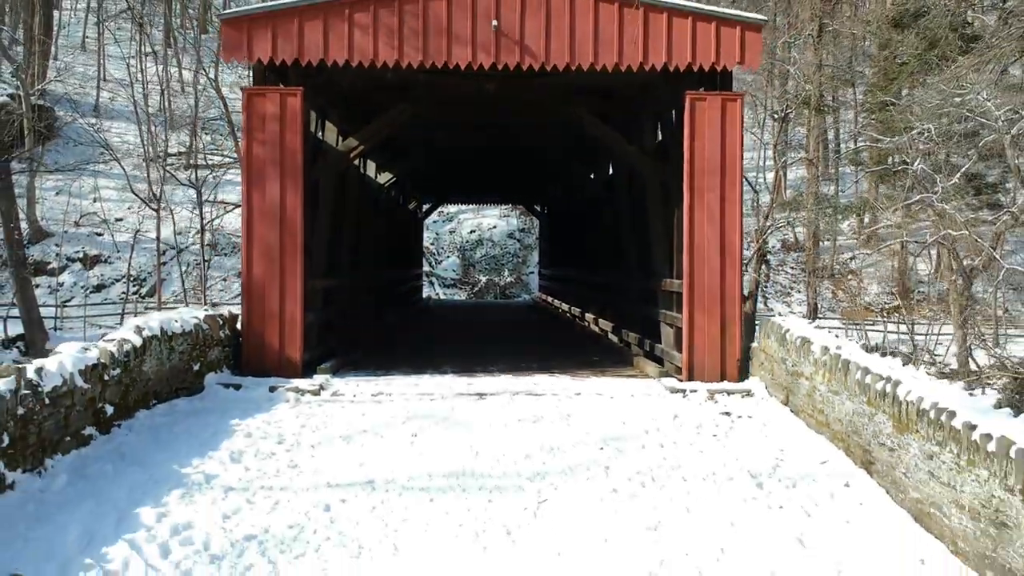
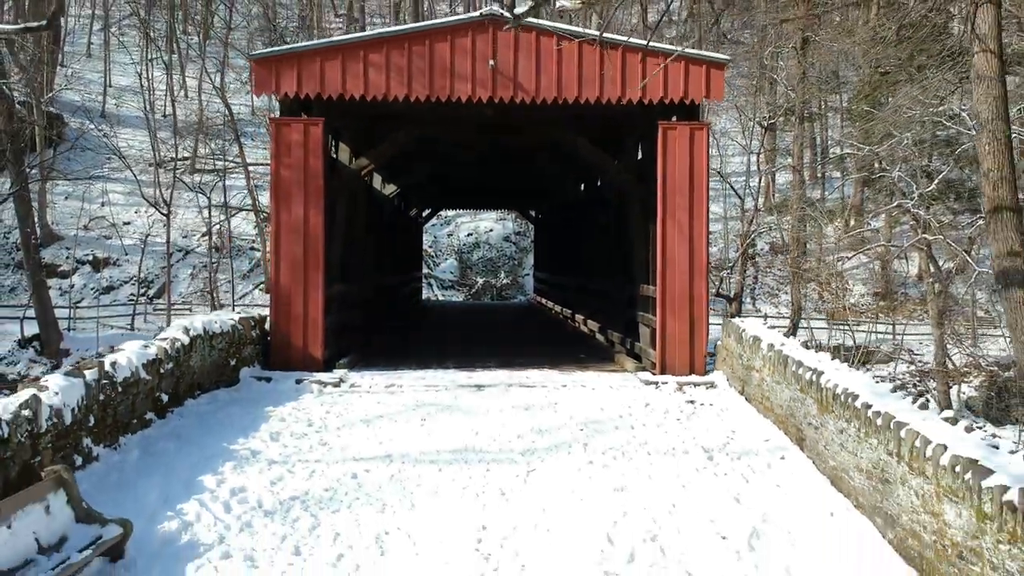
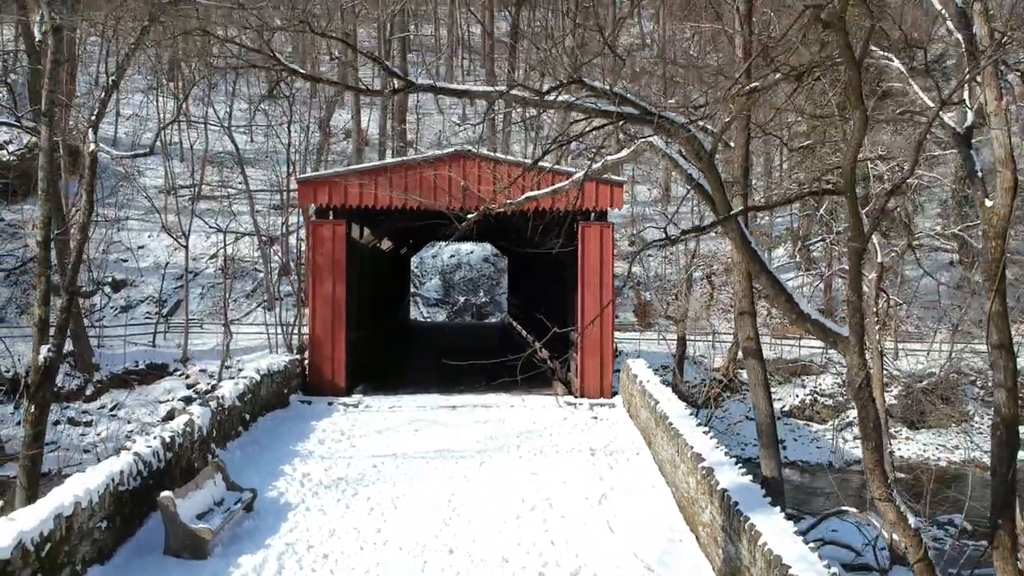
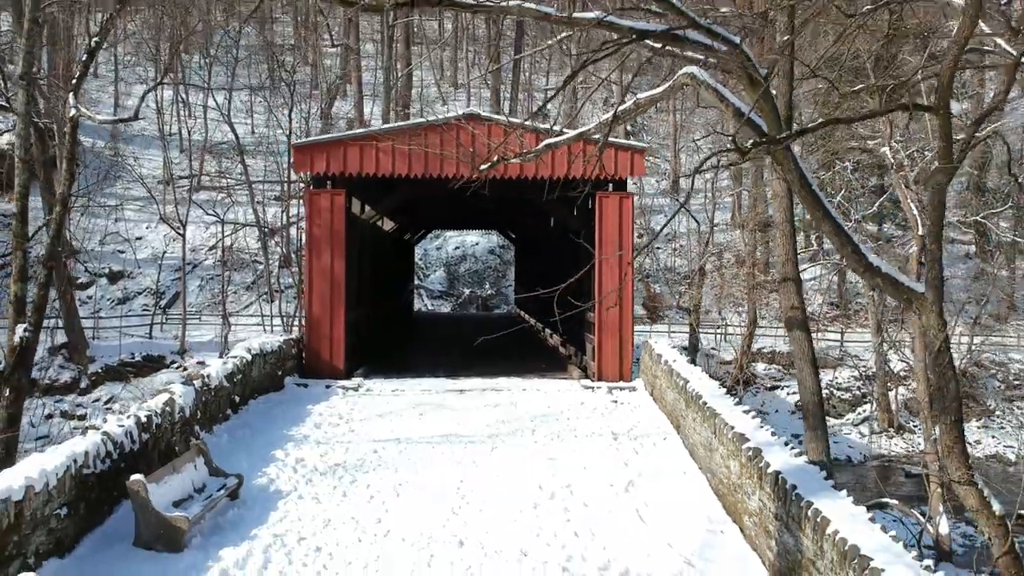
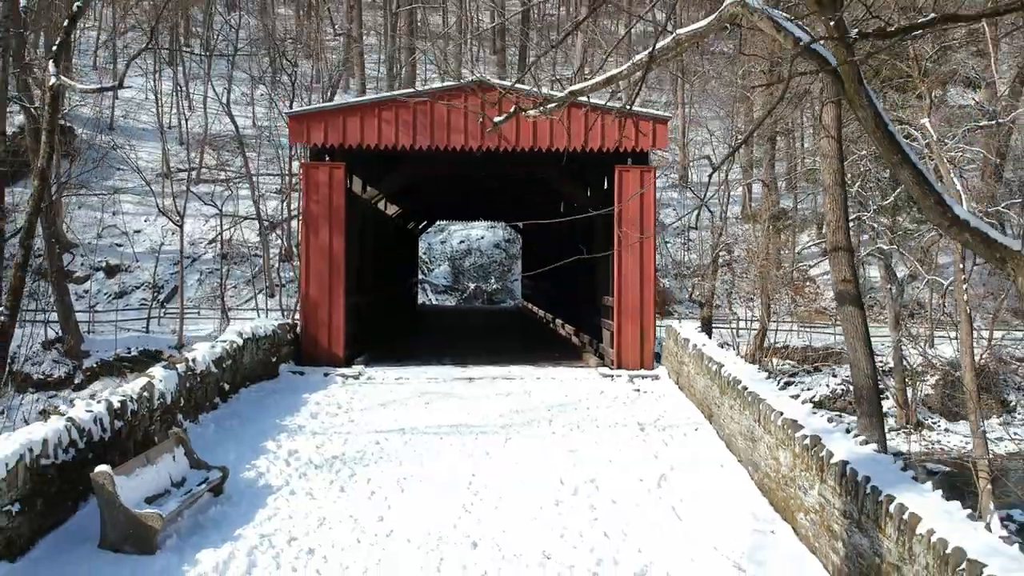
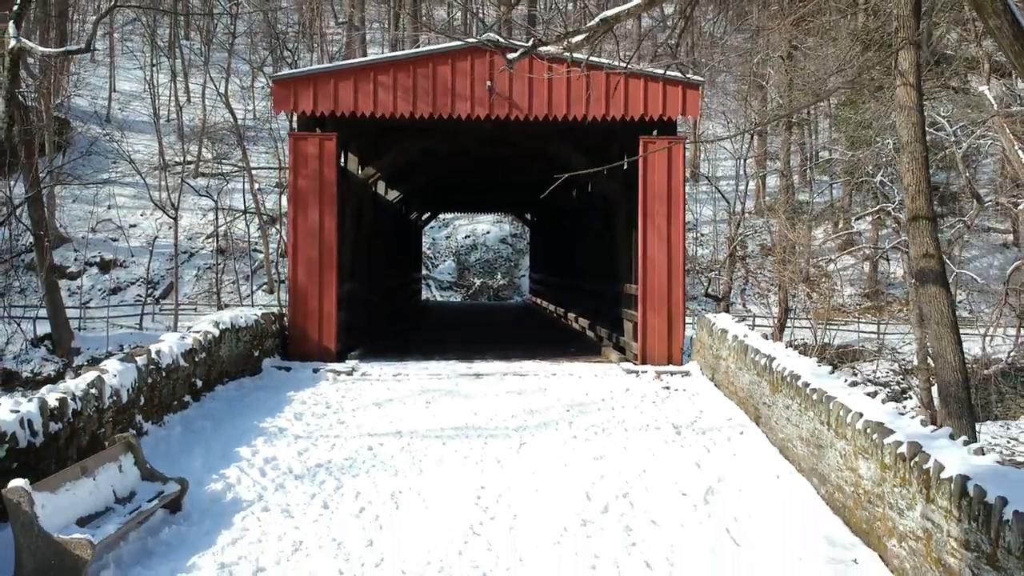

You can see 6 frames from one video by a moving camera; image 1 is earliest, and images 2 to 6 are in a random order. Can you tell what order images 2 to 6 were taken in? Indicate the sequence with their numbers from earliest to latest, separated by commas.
2, 6, 5, 4, 3
